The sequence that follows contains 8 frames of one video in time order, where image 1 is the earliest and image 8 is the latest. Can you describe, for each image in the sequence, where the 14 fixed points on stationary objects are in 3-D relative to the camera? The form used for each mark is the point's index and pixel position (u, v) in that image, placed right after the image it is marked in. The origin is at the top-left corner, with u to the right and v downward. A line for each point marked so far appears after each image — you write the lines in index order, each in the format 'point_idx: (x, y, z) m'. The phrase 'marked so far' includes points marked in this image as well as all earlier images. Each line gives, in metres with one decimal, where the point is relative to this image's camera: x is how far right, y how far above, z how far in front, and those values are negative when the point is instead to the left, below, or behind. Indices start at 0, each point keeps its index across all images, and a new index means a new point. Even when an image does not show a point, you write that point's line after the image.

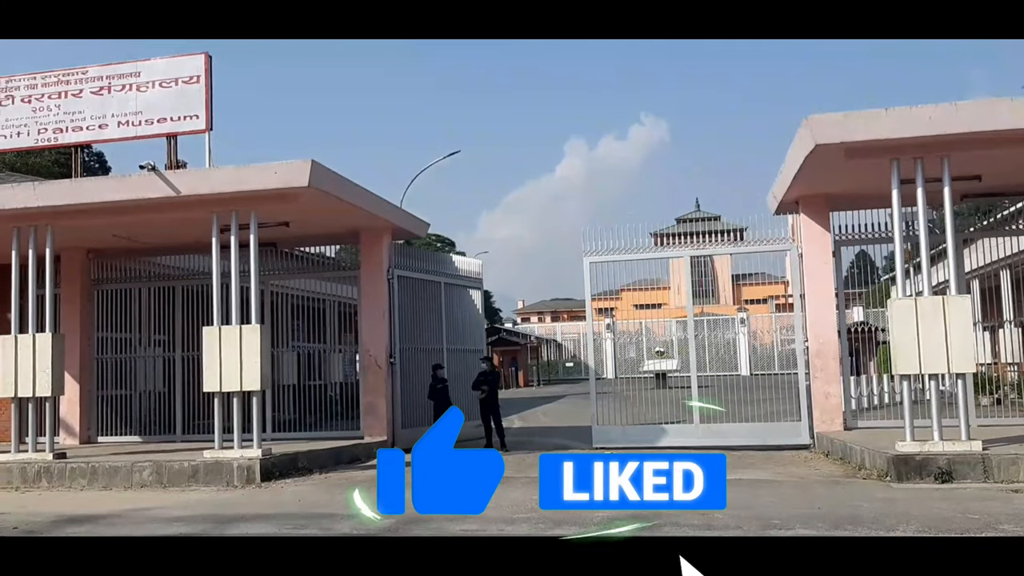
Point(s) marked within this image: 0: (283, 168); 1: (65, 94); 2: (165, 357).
0: (-3.9, +2.1, +11.1) m
1: (-8.3, +3.6, +11.8) m
2: (-8.1, -1.6, +14.9) m
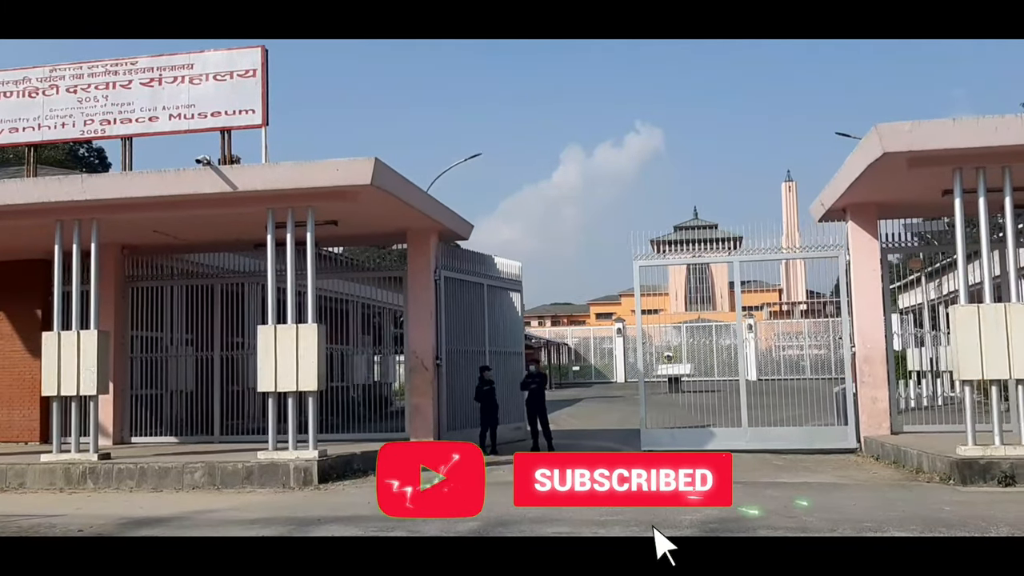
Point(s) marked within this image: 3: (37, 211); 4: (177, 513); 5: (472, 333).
0: (-2.9, +2.1, +11.0) m
1: (-7.3, +3.7, +11.5) m
2: (-7.2, -1.6, +14.7) m
3: (-8.7, +1.4, +11.6) m
4: (-4.8, -3.2, +9.1) m
5: (-0.9, -1.0, +14.3) m
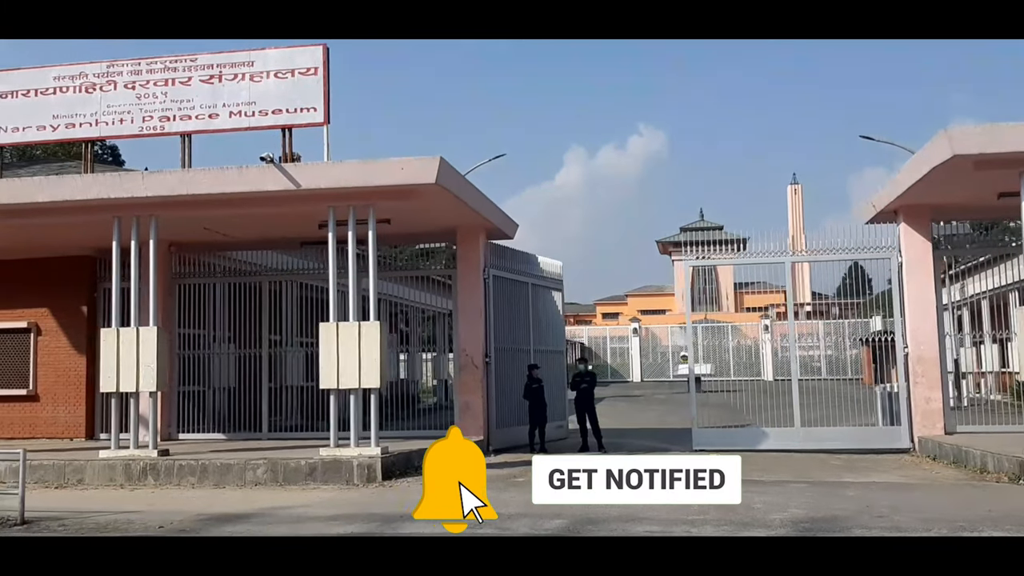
0: (-1.8, +2.2, +11.0) m
1: (-6.2, +3.7, +11.5) m
2: (-6.1, -1.5, +14.6) m
3: (-7.6, +1.5, +11.5) m
4: (-3.7, -3.2, +9.1) m
5: (+0.2, -1.0, +14.3) m
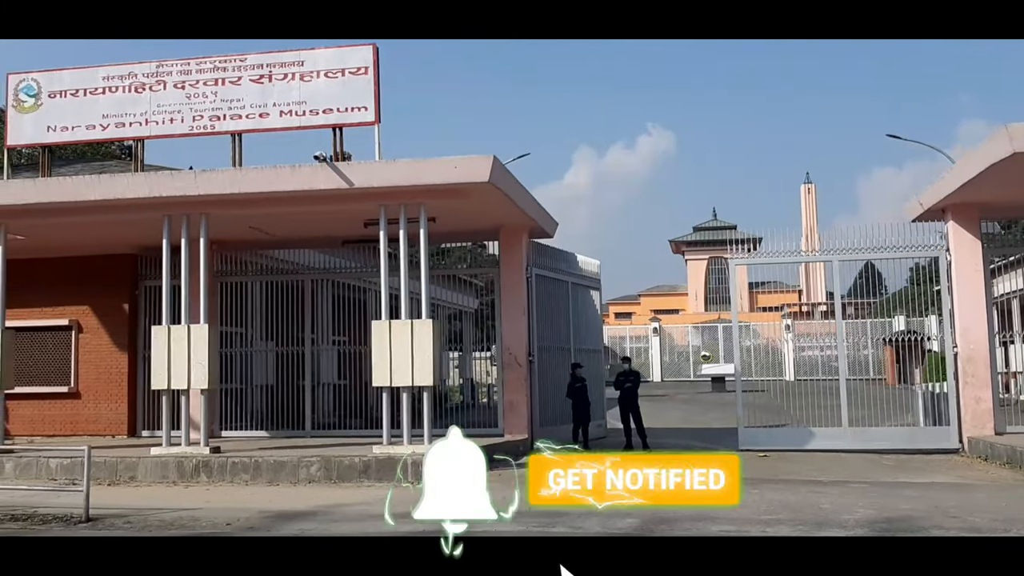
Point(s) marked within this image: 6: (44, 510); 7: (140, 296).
0: (-0.8, +2.2, +10.9) m
1: (-5.2, +3.8, +11.5) m
2: (-5.2, -1.5, +14.6) m
3: (-6.7, +1.5, +11.5) m
4: (-2.8, -3.2, +9.1) m
5: (+1.1, -1.0, +14.3) m
6: (-6.8, -3.3, +9.3) m
7: (-8.4, -0.2, +14.3) m
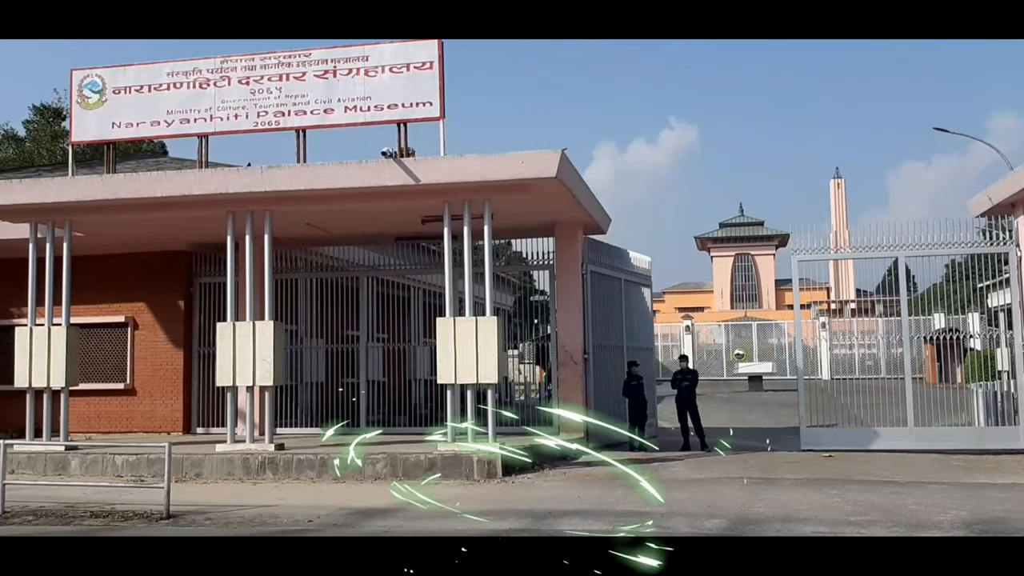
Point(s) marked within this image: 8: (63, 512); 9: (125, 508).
0: (+0.3, +2.2, +10.9) m
1: (-4.1, +3.8, +11.5) m
2: (-4.0, -1.4, +14.7) m
3: (-5.5, +1.6, +11.6) m
4: (-1.7, -3.1, +9.1) m
5: (+2.3, -0.9, +14.2) m
6: (-5.7, -3.2, +9.3) m
7: (-7.2, -0.1, +14.4) m
8: (-6.5, -3.2, +9.1) m
9: (-5.6, -3.2, +9.2) m
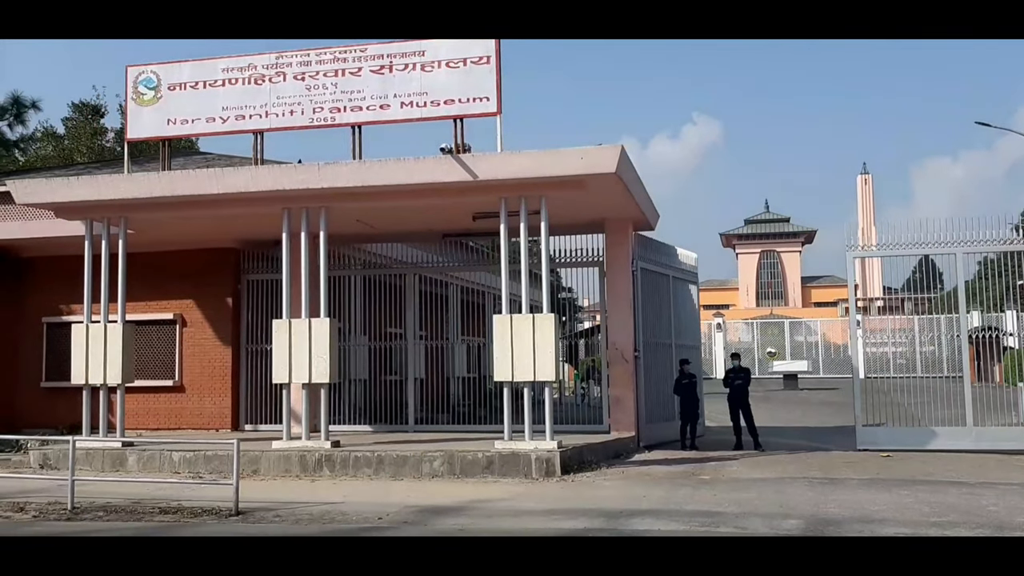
0: (+1.3, +2.3, +10.8) m
1: (-3.1, +3.9, +11.5) m
2: (-3.0, -1.3, +14.7) m
3: (-4.5, +1.6, +11.6) m
4: (-0.8, -3.1, +9.1) m
5: (+3.3, -0.9, +14.0) m
6: (-4.8, -3.2, +9.4) m
7: (-6.2, 0.0, +14.5) m
8: (-5.5, -3.2, +9.2) m
9: (-4.7, -3.2, +9.2) m
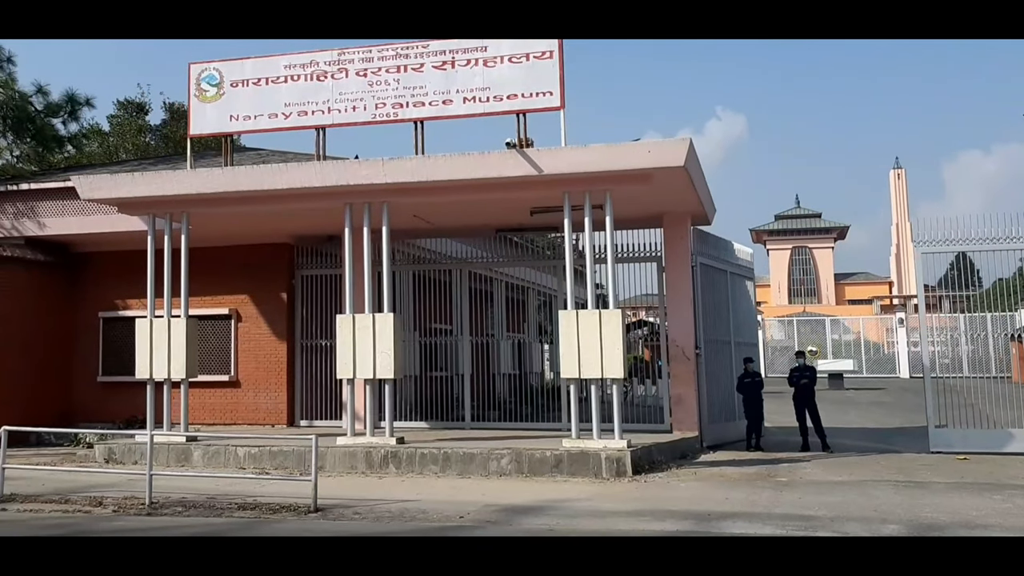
0: (+2.4, +2.4, +10.5) m
1: (-1.9, +4.0, +11.4) m
2: (-1.7, -1.2, +14.6) m
3: (-3.3, +1.7, +11.5) m
4: (+0.3, -3.0, +8.9) m
5: (+4.6, -0.8, +13.8) m
6: (-3.7, -3.1, +9.3) m
7: (-4.9, +0.1, +14.5) m
8: (-4.4, -3.1, +9.2) m
9: (-3.6, -3.1, +9.2) m
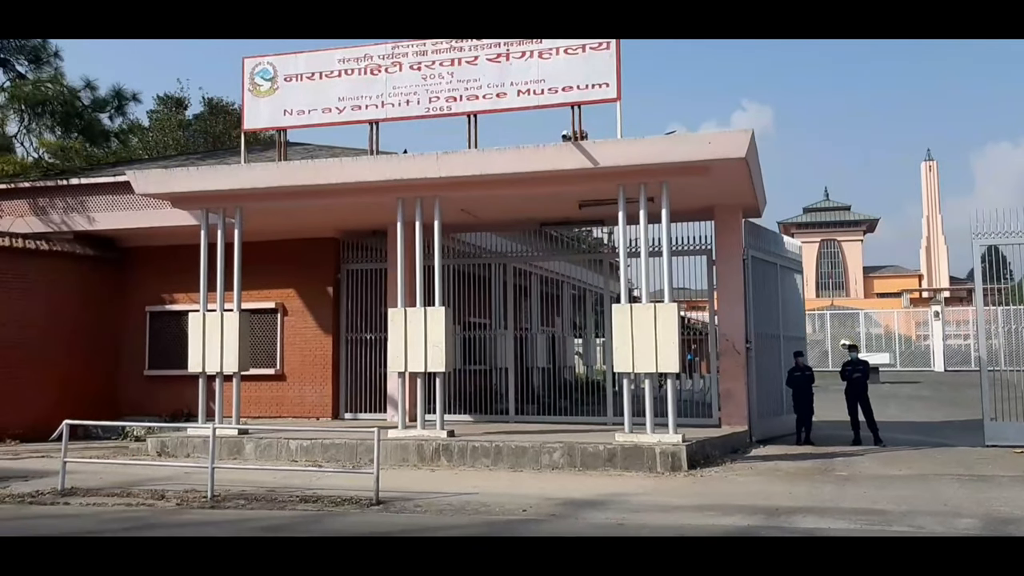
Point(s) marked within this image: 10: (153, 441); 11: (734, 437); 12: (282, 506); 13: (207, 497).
0: (+3.3, +2.5, +10.4) m
1: (-1.0, +4.1, +11.3) m
2: (-0.7, -1.1, +14.6) m
3: (-2.4, +1.8, +11.6) m
4: (+1.2, -2.9, +8.9) m
5: (+5.5, -0.6, +13.6) m
6: (-2.8, -3.0, +9.4) m
7: (-3.9, +0.2, +14.5) m
8: (-3.6, -3.0, +9.3) m
9: (-2.7, -3.0, +9.3) m
10: (-7.1, -3.0, +12.5) m
11: (+4.1, -2.8, +11.8) m
12: (-3.2, -3.0, +8.8) m
13: (-4.5, -3.1, +9.3) m
